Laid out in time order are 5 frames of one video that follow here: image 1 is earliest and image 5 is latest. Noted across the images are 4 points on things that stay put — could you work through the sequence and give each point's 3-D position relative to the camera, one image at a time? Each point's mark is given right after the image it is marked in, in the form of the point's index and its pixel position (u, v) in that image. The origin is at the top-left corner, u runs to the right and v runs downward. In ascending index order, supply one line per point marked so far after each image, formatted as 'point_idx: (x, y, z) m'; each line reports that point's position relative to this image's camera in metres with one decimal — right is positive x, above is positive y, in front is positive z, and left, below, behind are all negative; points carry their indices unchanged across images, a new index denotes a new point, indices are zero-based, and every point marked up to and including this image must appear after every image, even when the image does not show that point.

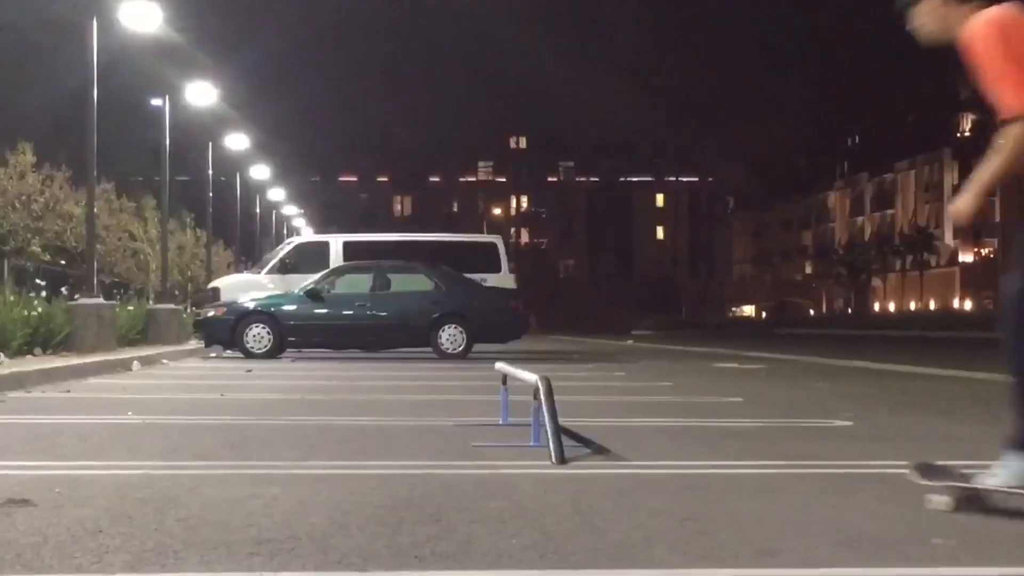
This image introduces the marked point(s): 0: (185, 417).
0: (-1.5, -0.6, +10.1) m
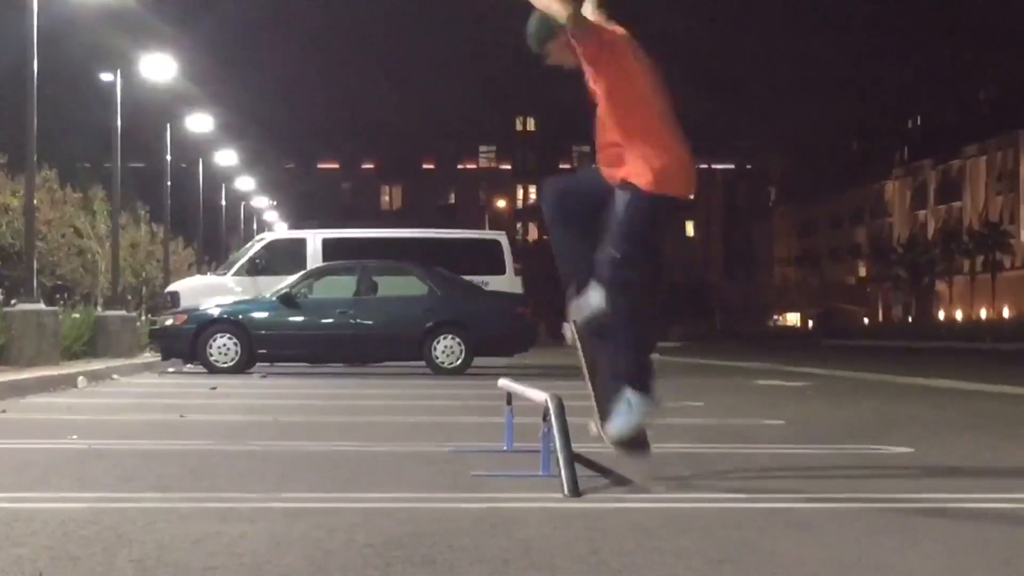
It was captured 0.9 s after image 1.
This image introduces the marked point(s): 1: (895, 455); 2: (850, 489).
0: (-1.5, -0.6, +8.9) m
1: (+1.5, -0.7, +9.0) m
2: (+1.2, -0.7, +8.0) m
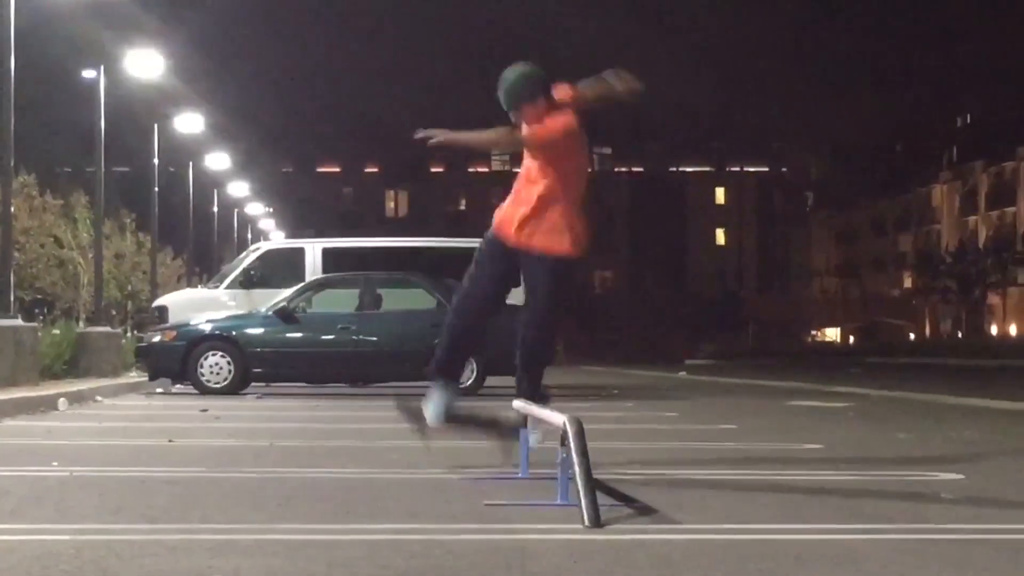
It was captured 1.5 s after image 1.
0: (-1.4, -0.7, +8.3) m
1: (+1.6, -0.7, +8.4) m
2: (+1.2, -0.7, +7.4) m
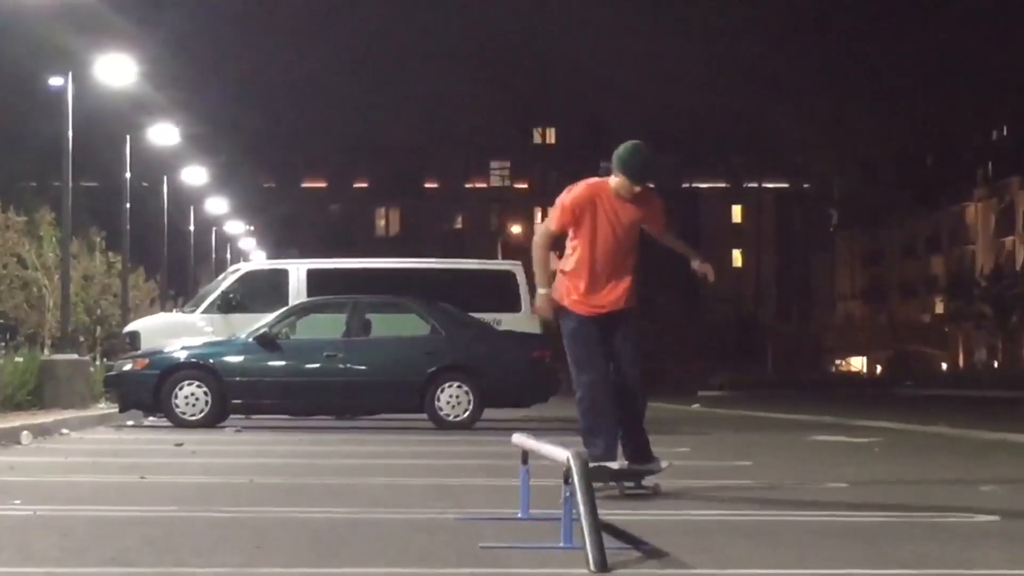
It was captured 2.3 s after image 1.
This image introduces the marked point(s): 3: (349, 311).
0: (-1.4, -0.7, +7.8) m
1: (+1.6, -0.8, +7.9) m
2: (+1.2, -0.8, +6.9) m
3: (-1.3, -0.2, +18.8) m
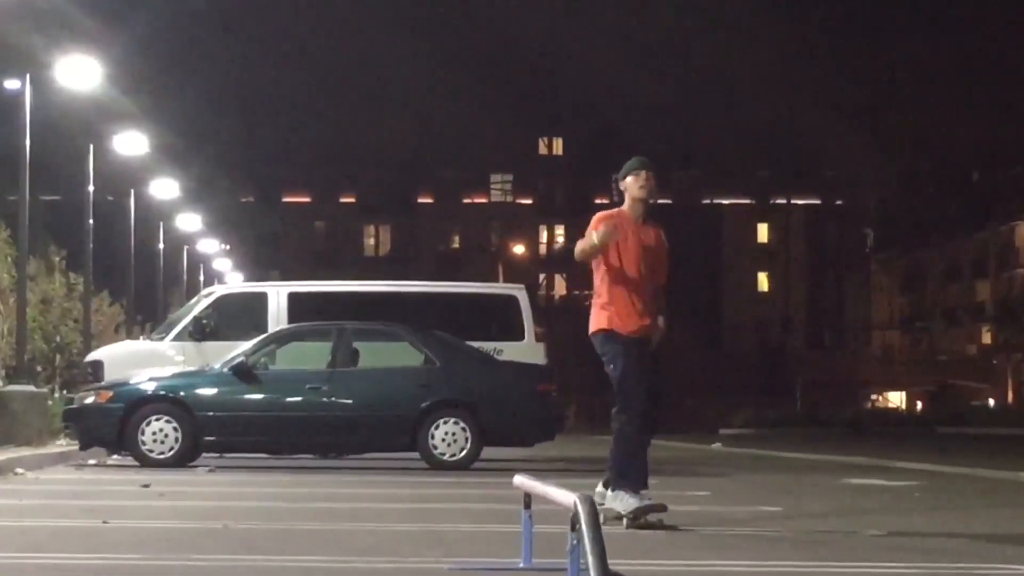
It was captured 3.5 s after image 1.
0: (-1.4, -0.8, +7.1) m
1: (+1.6, -0.9, +7.3) m
2: (+1.2, -0.9, +6.3) m
3: (-1.4, -0.5, +18.2) m
